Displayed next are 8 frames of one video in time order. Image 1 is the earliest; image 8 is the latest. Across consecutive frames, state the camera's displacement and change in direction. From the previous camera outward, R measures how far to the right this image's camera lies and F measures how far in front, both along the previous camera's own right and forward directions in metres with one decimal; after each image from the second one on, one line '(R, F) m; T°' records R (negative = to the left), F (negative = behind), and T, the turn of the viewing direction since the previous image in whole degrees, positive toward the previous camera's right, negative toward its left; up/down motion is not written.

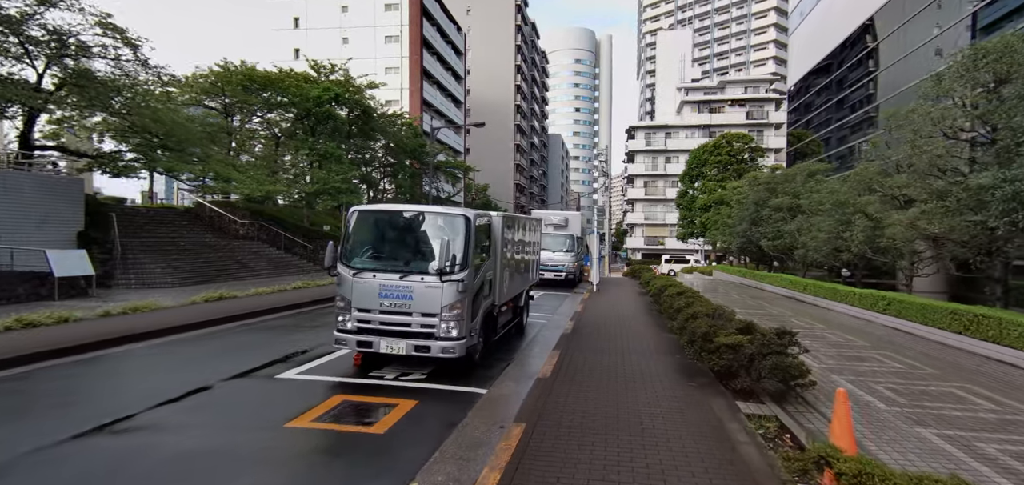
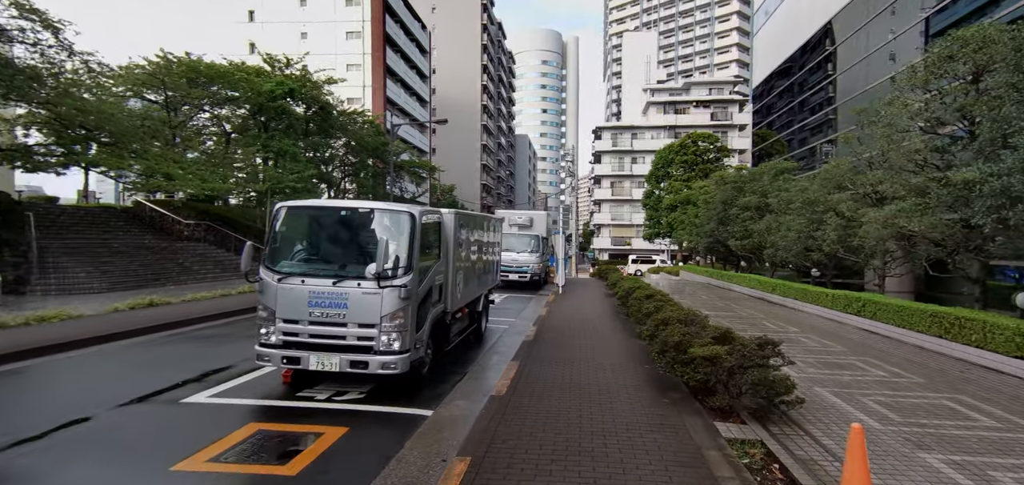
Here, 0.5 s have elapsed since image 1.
(+0.3, +1.0) m; +4°
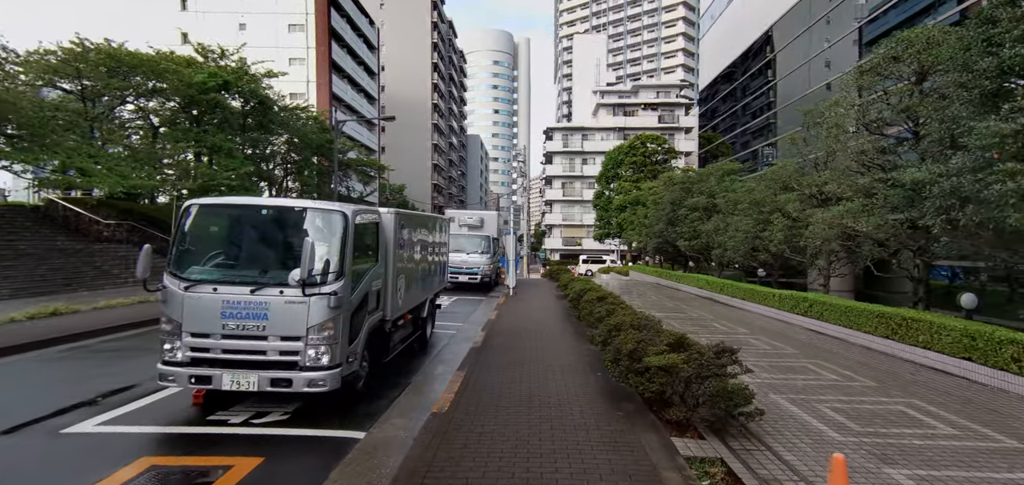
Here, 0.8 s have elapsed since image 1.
(+0.1, +0.6) m; +5°
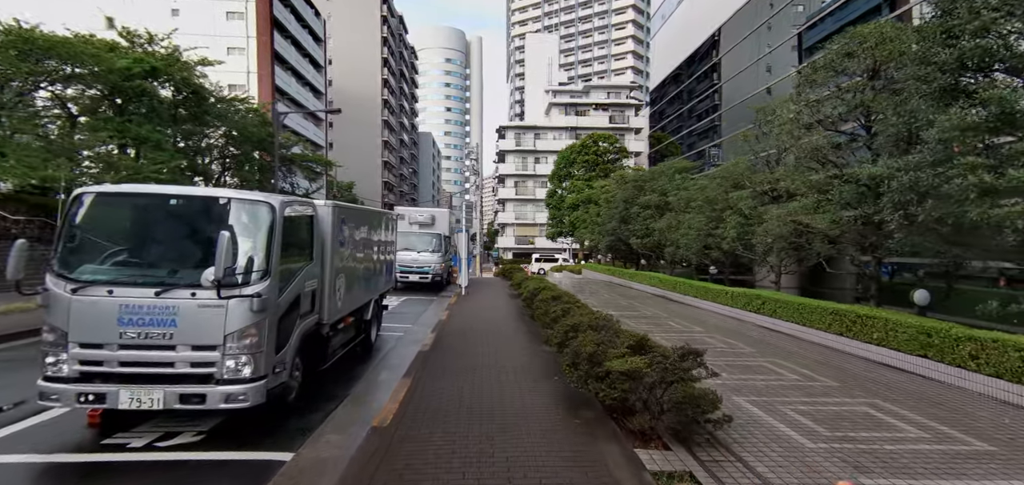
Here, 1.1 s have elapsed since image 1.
(0.0, +0.6) m; +5°
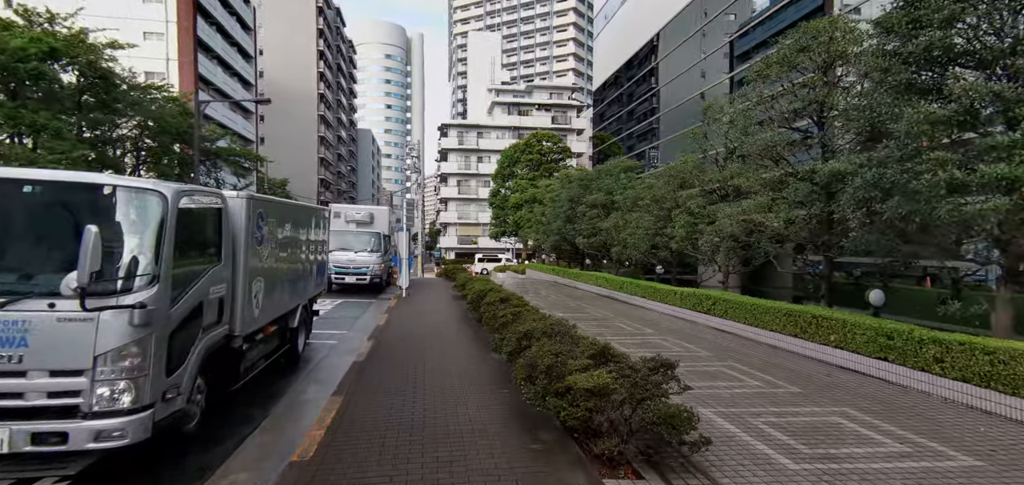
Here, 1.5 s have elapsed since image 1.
(-0.1, +0.8) m; +7°
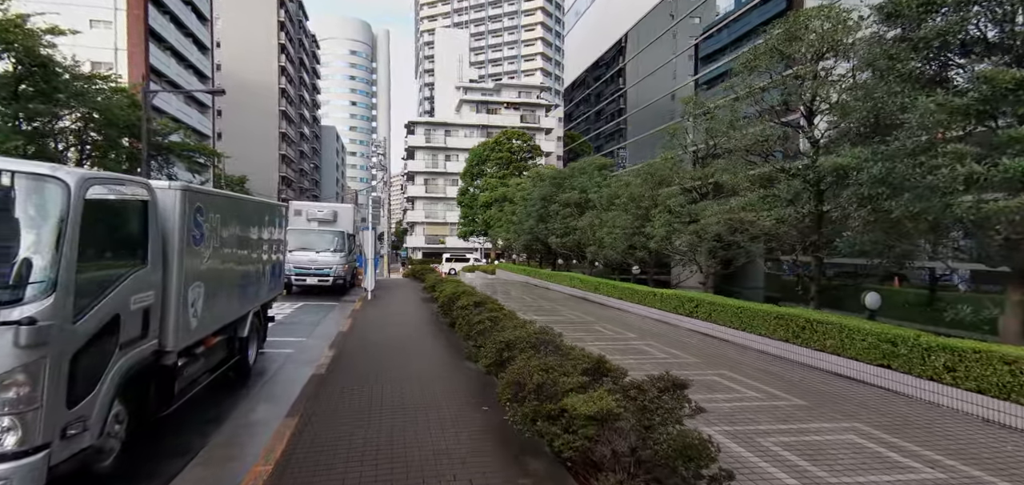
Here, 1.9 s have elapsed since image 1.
(-0.1, +0.7) m; +4°
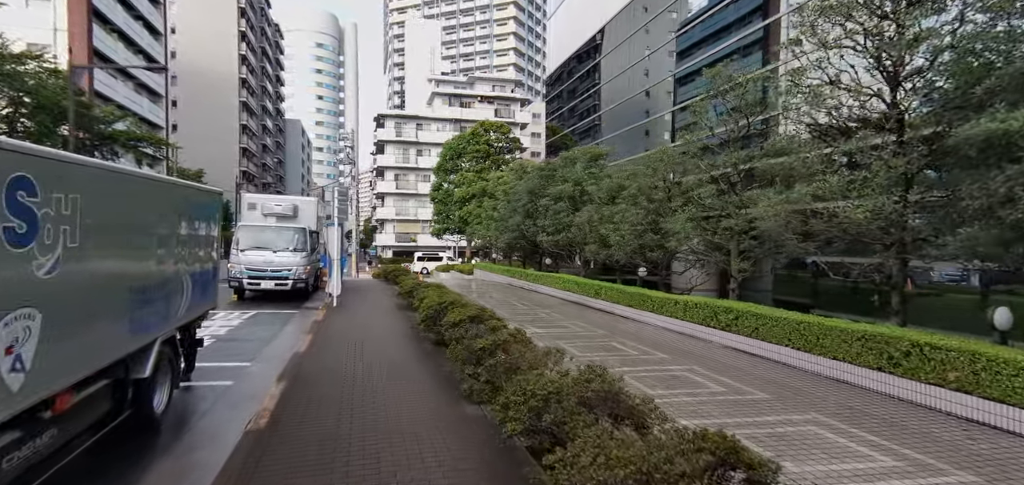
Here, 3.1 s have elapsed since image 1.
(-0.5, +2.0) m; +3°
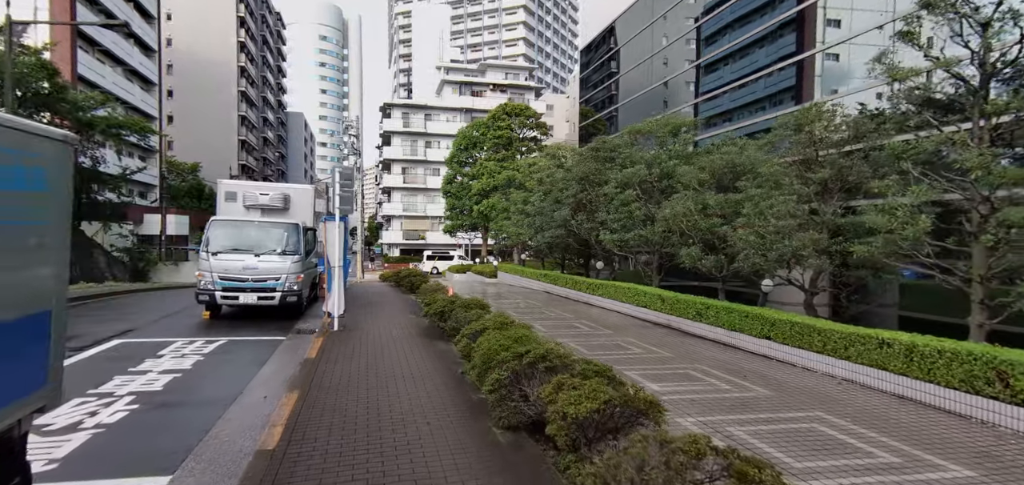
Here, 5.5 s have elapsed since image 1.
(-1.3, +3.9) m; 0°
